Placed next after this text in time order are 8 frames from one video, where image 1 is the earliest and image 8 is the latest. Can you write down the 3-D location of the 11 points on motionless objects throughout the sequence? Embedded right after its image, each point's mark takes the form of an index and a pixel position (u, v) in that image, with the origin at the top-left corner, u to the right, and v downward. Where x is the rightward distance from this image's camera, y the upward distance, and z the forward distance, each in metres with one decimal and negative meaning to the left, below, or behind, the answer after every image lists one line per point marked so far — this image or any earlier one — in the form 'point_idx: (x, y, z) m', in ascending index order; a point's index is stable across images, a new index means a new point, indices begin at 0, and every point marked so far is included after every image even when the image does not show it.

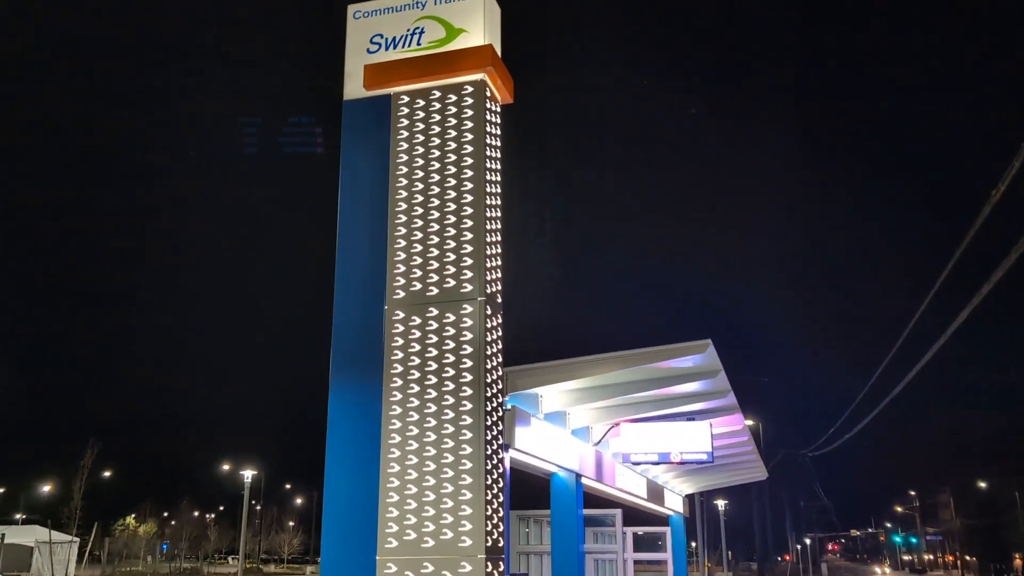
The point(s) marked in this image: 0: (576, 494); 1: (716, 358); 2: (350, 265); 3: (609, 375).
0: (+0.7, -2.3, +10.1) m
1: (+1.8, -0.6, +8.2) m
2: (-1.0, +0.1, +5.4) m
3: (+0.9, -0.8, +8.3) m
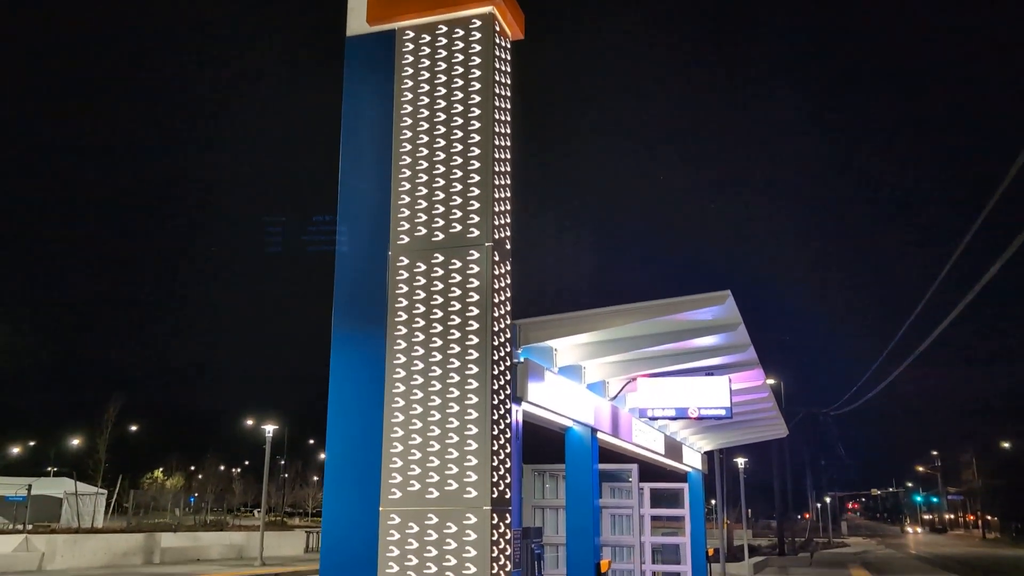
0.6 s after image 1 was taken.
0: (+0.9, -1.8, +10.0) m
1: (+2.0, -0.2, +7.9) m
2: (-0.9, +0.4, +5.2) m
3: (+1.0, -0.3, +8.1) m
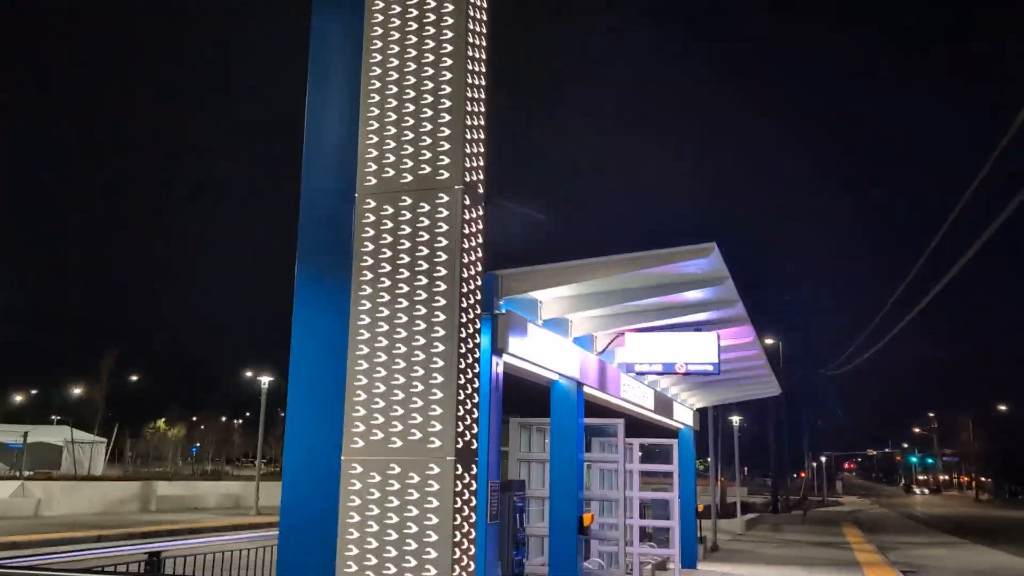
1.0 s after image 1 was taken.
0: (+0.7, -1.3, +9.9) m
1: (+1.8, +0.2, +7.8) m
2: (-1.1, +0.8, +5.0) m
3: (+0.9, +0.1, +7.9) m
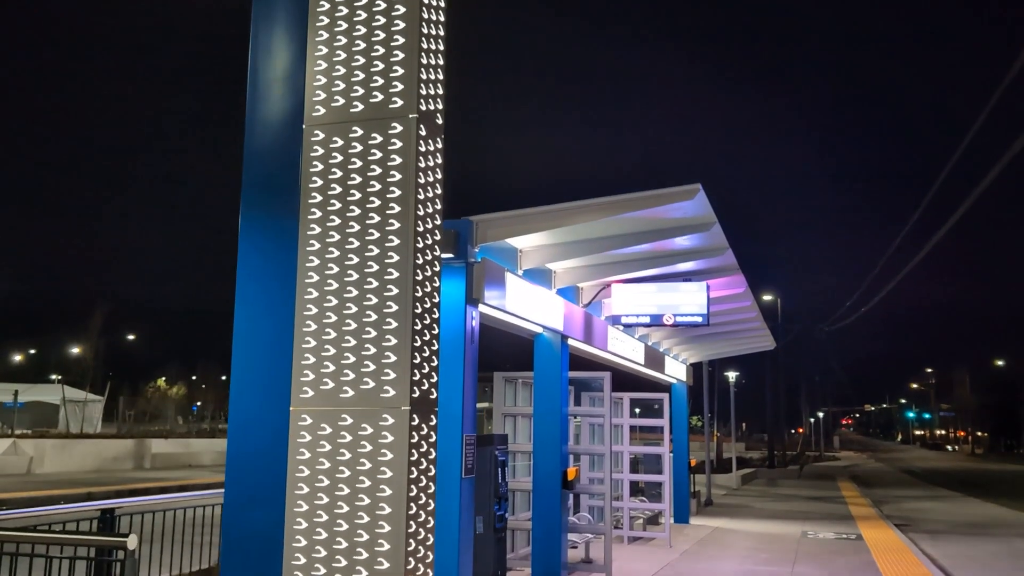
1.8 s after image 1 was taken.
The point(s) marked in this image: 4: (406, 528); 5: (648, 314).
0: (+0.5, -0.7, +9.7) m
1: (+1.6, +0.7, +7.4) m
2: (-1.3, +1.1, +4.7) m
3: (+0.7, +0.5, +7.6) m
4: (-0.5, -1.1, +4.0) m
5: (+1.5, -0.3, +10.2) m
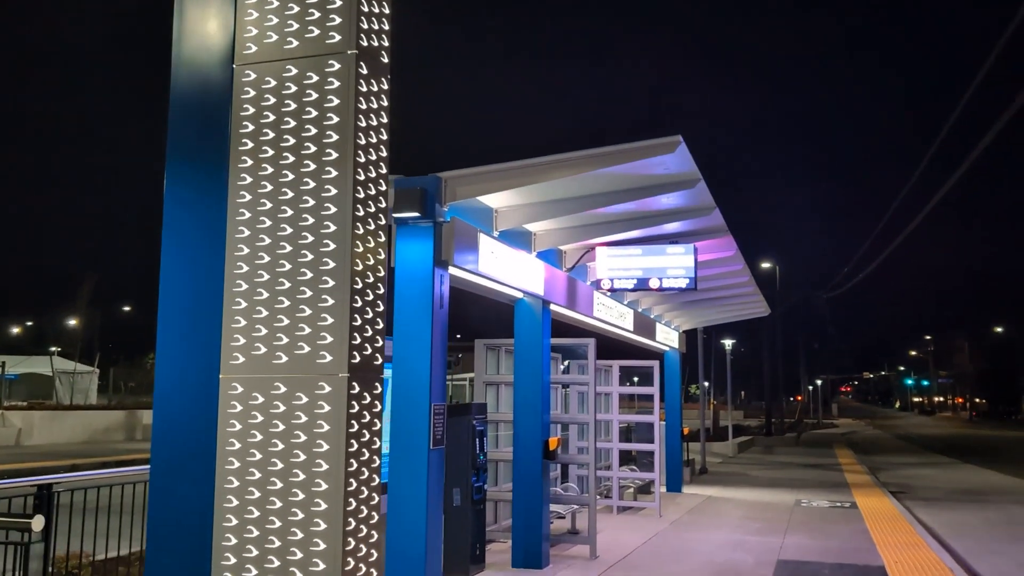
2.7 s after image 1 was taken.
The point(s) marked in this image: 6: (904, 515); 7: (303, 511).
0: (+0.3, -0.3, +9.3) m
1: (+1.4, +1.0, +7.0) m
2: (-1.5, +1.3, +4.3) m
3: (+0.5, +0.8, +7.2) m
4: (-0.7, -0.9, +3.7) m
5: (+1.3, +0.1, +9.8) m
6: (+6.4, -3.7, +14.6) m
7: (-0.9, -0.9, +3.7) m
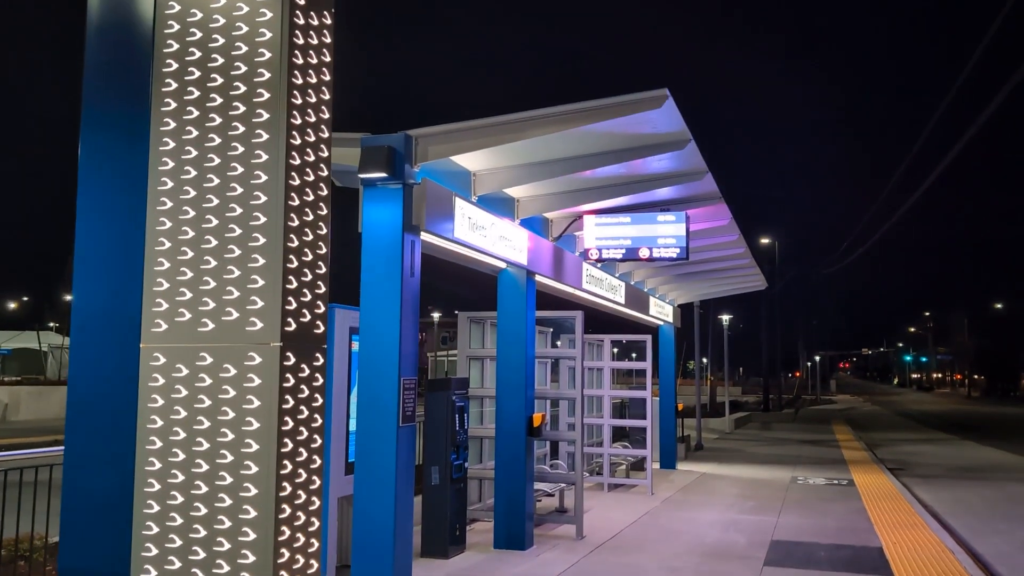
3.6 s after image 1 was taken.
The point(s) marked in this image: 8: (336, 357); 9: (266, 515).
0: (+0.1, 0.0, +8.9) m
1: (+1.2, +1.2, +6.6) m
2: (-1.7, +1.4, +3.8) m
3: (+0.3, +1.1, +6.7) m
4: (-0.9, -0.7, +3.3) m
5: (+1.1, +0.4, +9.3) m
6: (+6.2, -3.2, +14.3) m
7: (-1.0, -0.8, +3.3) m
8: (-1.3, -0.5, +6.6) m
9: (-0.9, -0.8, +3.3) m
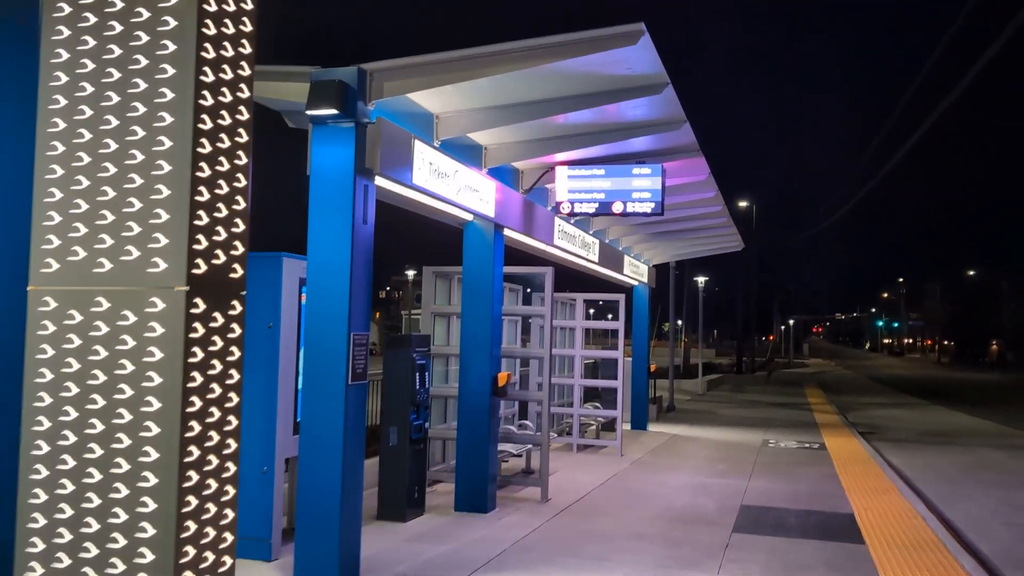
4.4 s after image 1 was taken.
0: (-0.2, +0.4, +8.4) m
1: (+1.0, +1.5, +6.1) m
2: (-1.8, +1.7, +3.3) m
3: (0.0, +1.4, +6.3) m
4: (-1.0, -0.5, +2.9) m
5: (+0.8, +0.9, +8.9) m
6: (+5.7, -2.7, +14.1) m
7: (-1.2, -0.6, +2.9) m
8: (-1.6, -0.1, +6.2) m
9: (-1.1, -0.6, +2.9) m
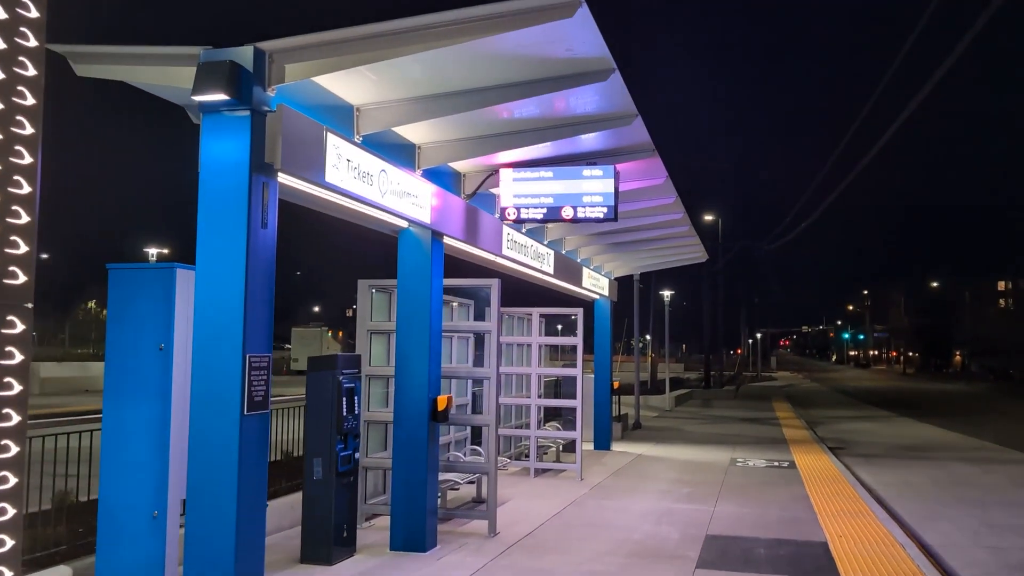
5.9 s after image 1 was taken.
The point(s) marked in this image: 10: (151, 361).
0: (-0.7, +0.3, +7.7) m
1: (+0.5, +1.5, +5.4) m
2: (-2.2, +1.6, +2.5) m
3: (-0.4, +1.3, +5.5) m
4: (-1.4, -0.6, +2.1) m
5: (+0.3, +0.7, +8.2) m
6: (+5.0, -2.8, +13.5) m
7: (-1.5, -0.6, +2.1) m
8: (-2.0, -0.2, +5.4) m
9: (-1.4, -0.6, +2.0) m
10: (-2.1, -0.4, +5.4) m
